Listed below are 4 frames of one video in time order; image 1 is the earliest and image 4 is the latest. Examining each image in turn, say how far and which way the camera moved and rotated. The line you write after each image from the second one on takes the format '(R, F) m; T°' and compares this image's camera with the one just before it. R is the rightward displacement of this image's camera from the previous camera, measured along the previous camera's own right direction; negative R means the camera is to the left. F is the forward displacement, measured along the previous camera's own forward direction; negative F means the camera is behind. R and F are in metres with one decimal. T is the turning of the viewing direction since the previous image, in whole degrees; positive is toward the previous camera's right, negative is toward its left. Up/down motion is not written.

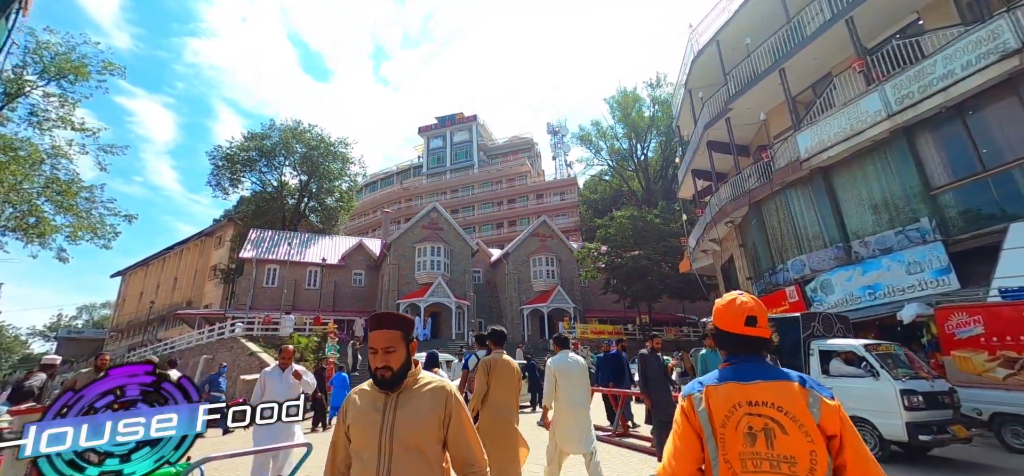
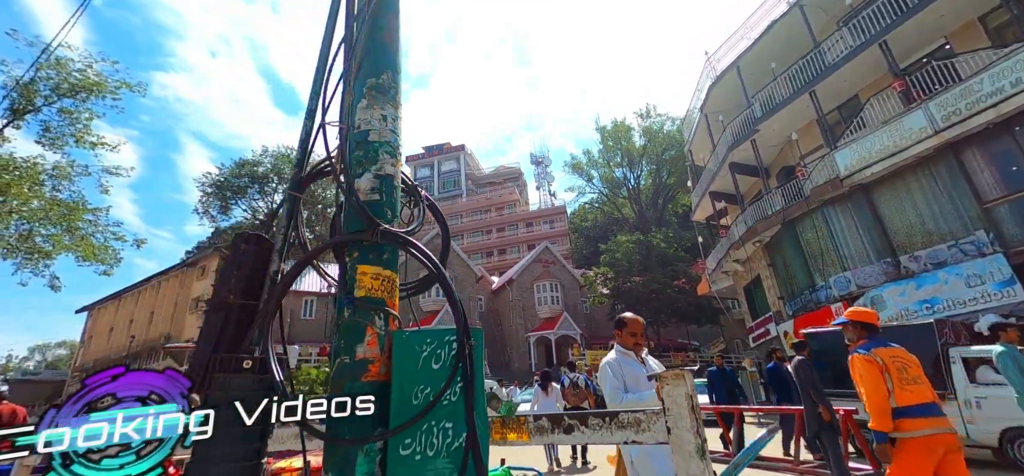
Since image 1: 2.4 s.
(-1.9, +0.4) m; +3°
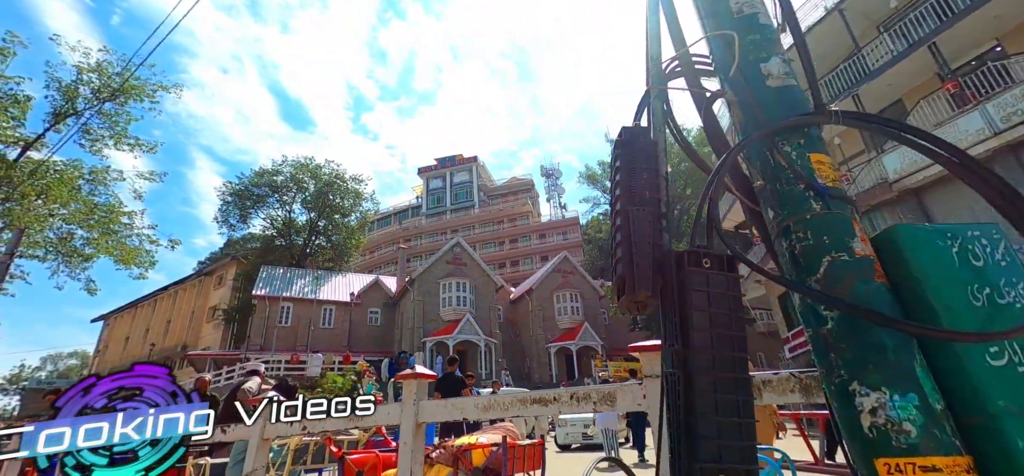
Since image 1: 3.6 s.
(-1.0, +0.2) m; -1°
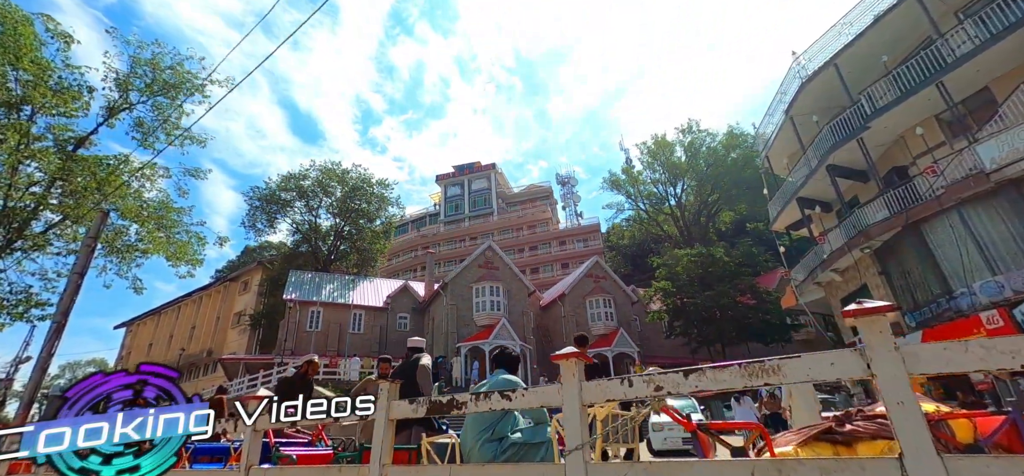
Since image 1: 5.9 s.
(-1.7, +0.6) m; -1°
